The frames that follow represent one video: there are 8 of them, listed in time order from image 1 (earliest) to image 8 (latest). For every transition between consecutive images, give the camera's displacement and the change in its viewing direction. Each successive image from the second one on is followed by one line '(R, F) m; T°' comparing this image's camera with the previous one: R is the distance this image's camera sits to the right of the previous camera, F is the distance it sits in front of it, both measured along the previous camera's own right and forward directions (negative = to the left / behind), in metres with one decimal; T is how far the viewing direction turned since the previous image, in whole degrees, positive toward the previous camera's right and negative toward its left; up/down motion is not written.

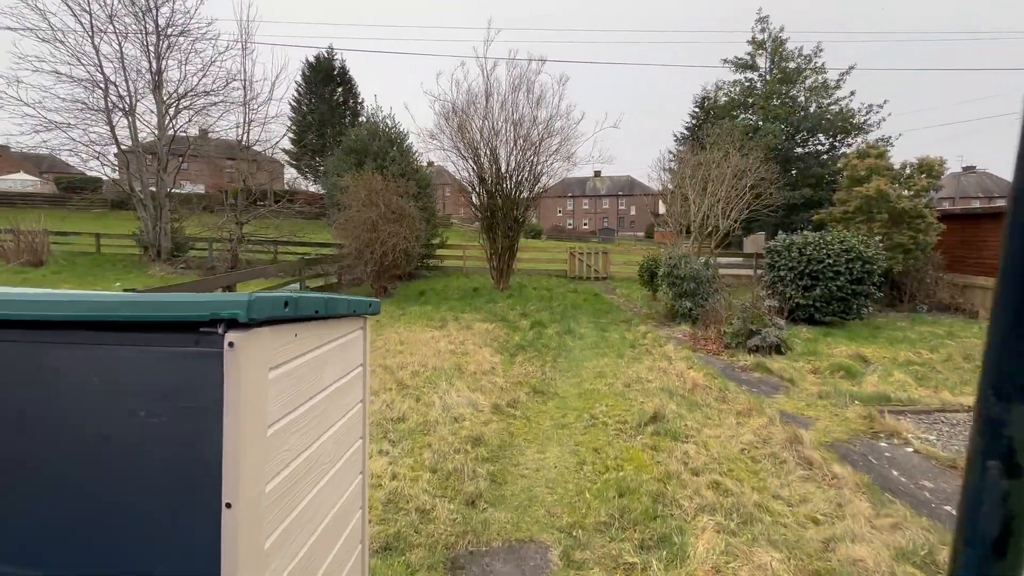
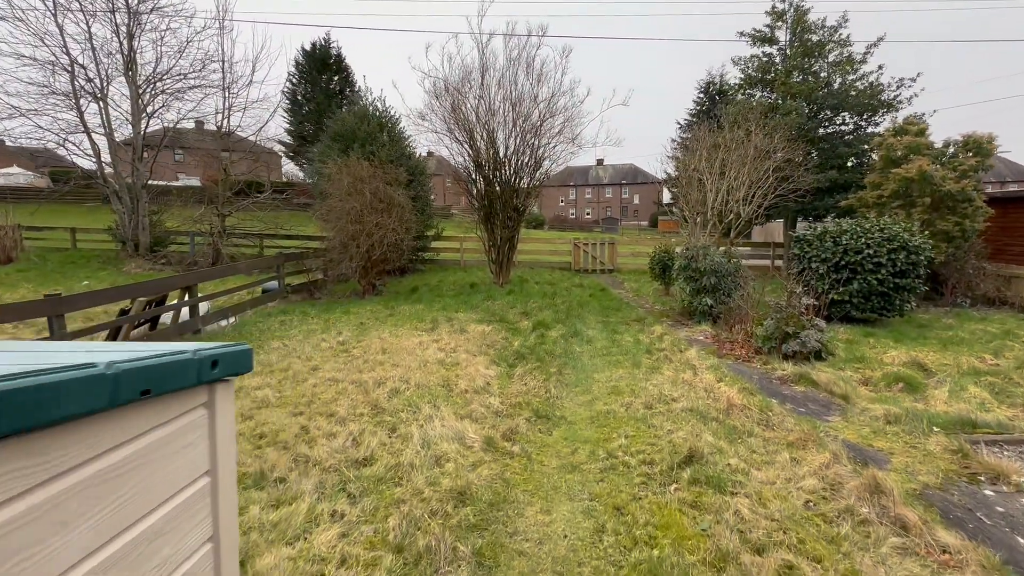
(+0.1, +0.9) m; 0°
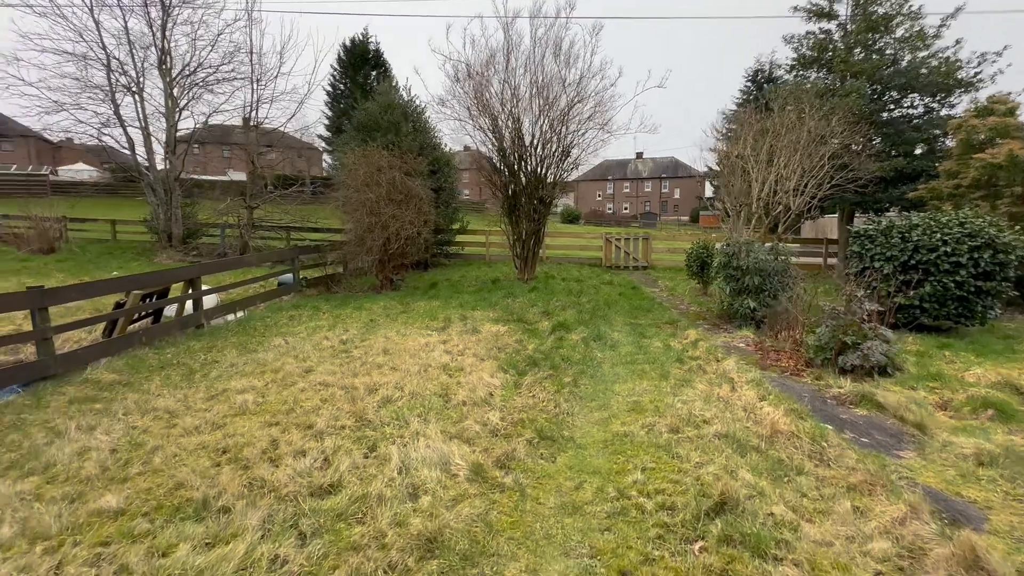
(+0.3, +0.6) m; -4°
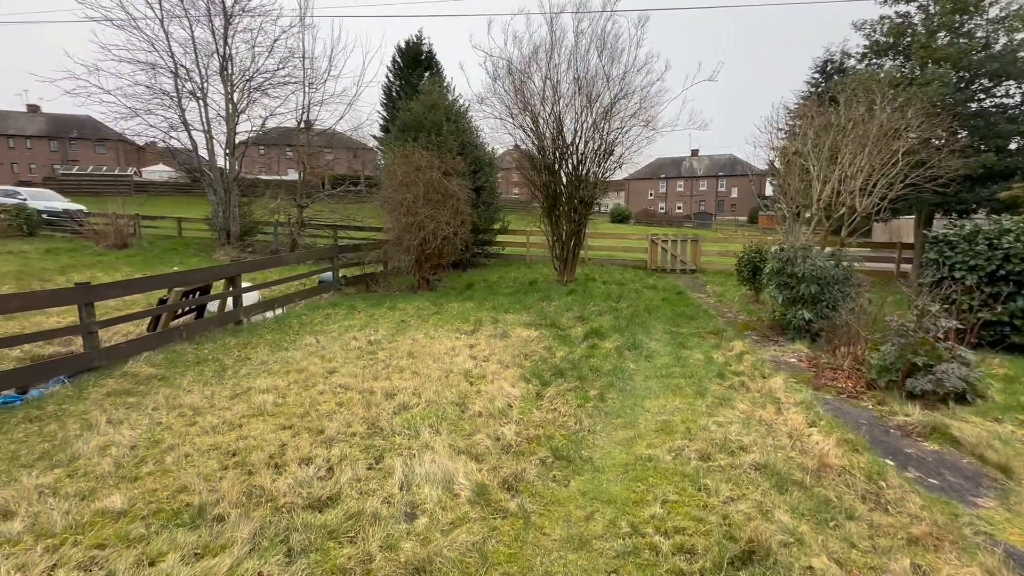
(+0.2, +0.2) m; -6°
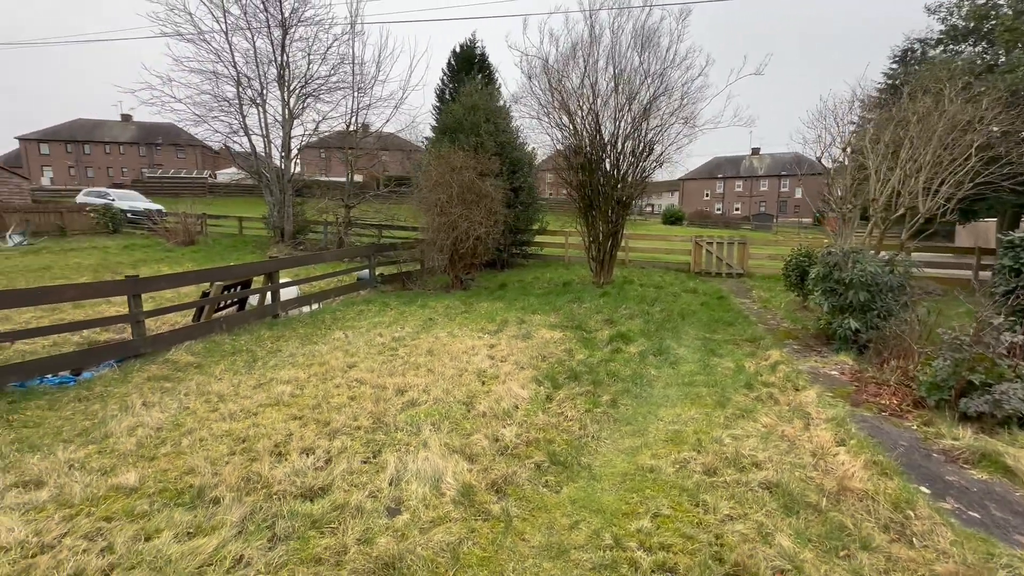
(+0.4, +0.1) m; -6°
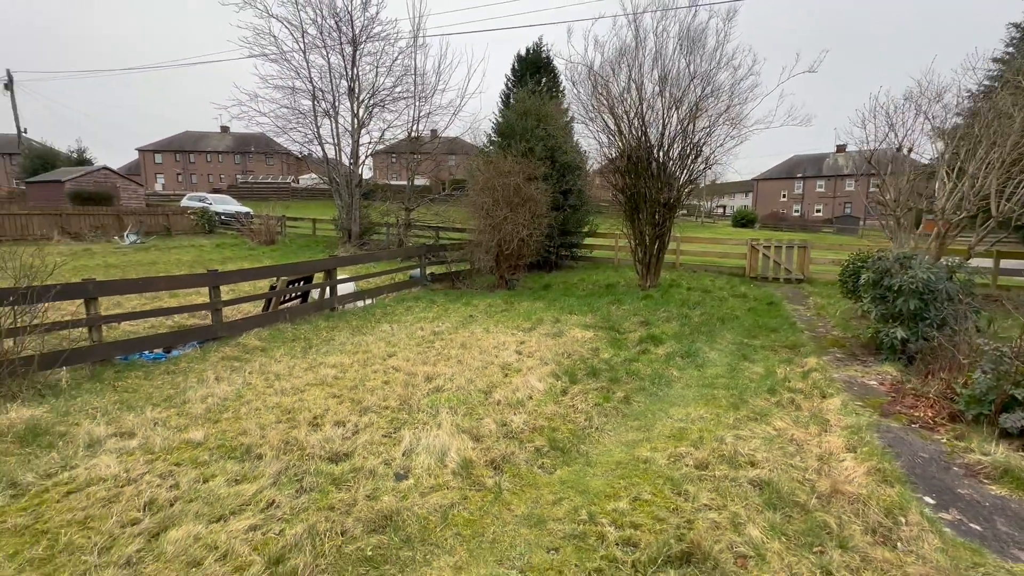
(+0.4, -0.3) m; -8°
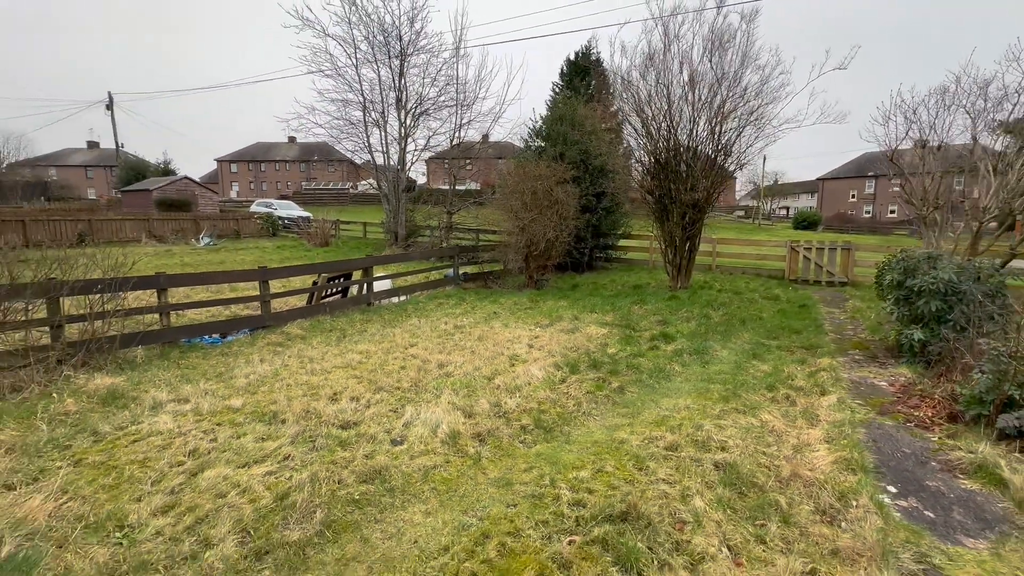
(+0.5, -0.4) m; -6°
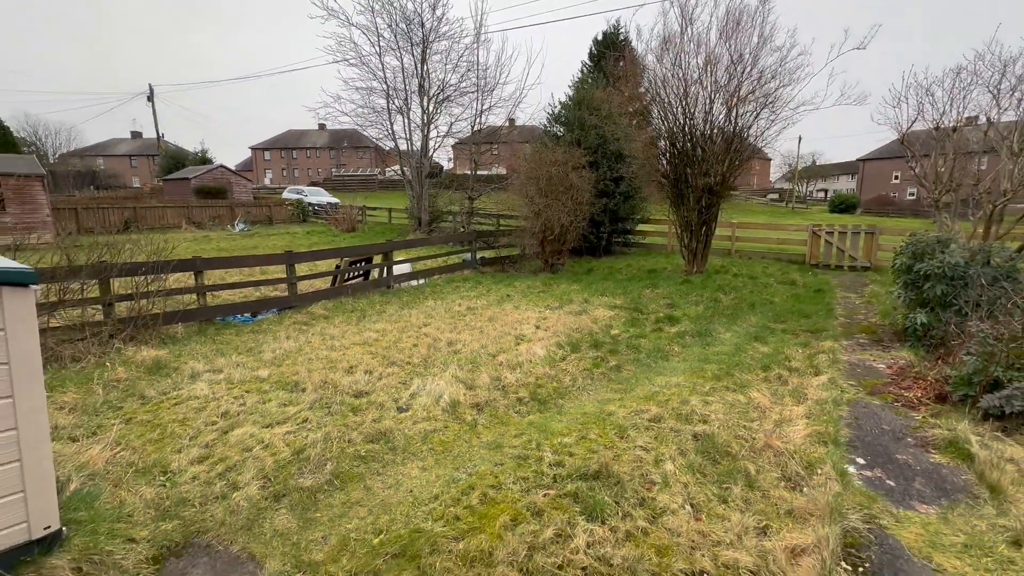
(+0.3, -0.3) m; -3°
